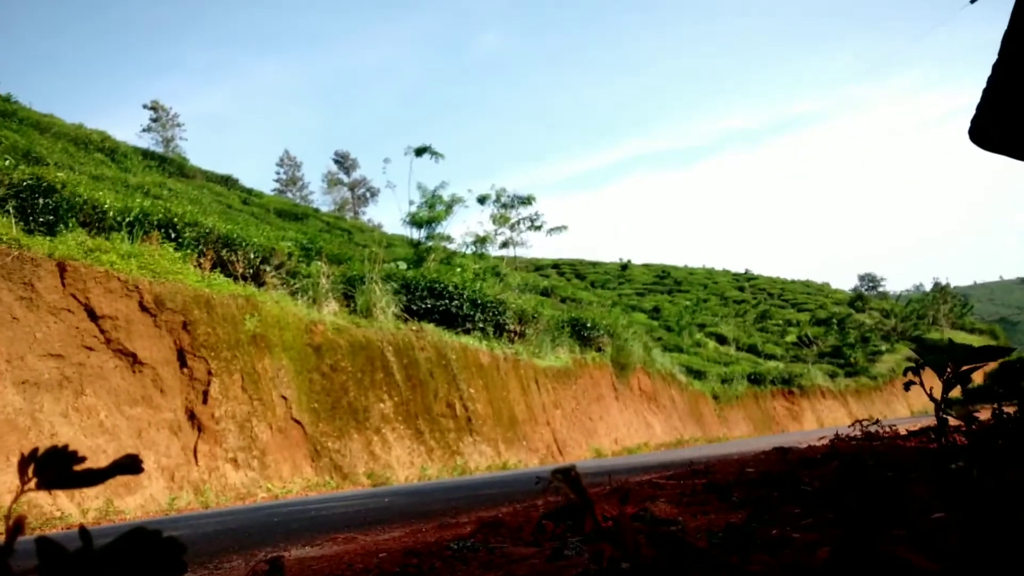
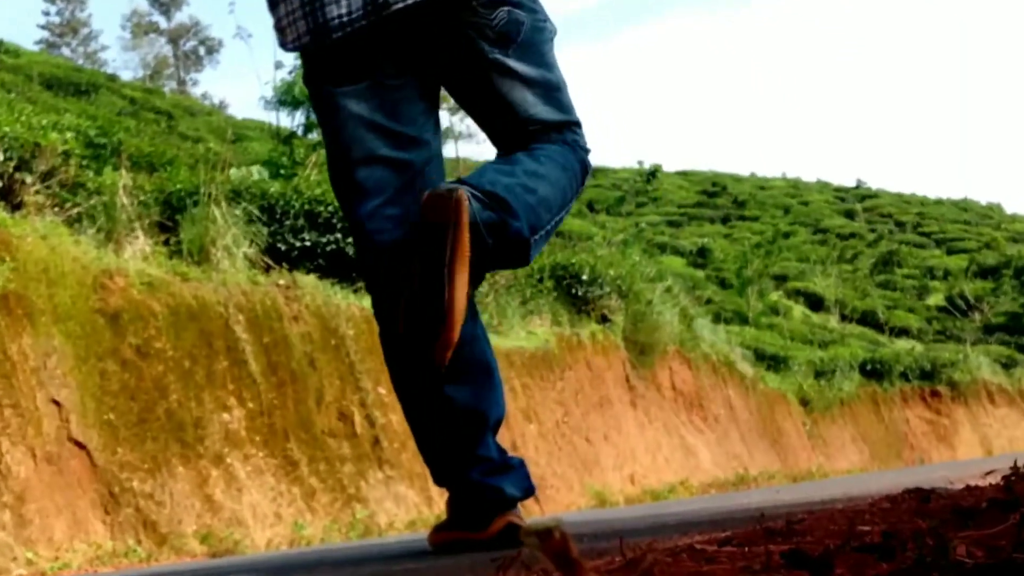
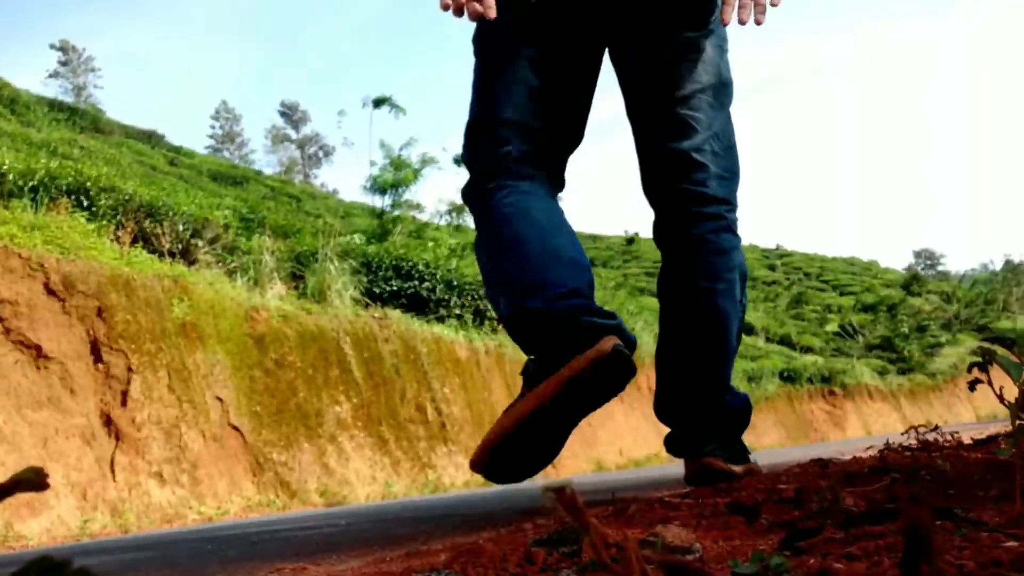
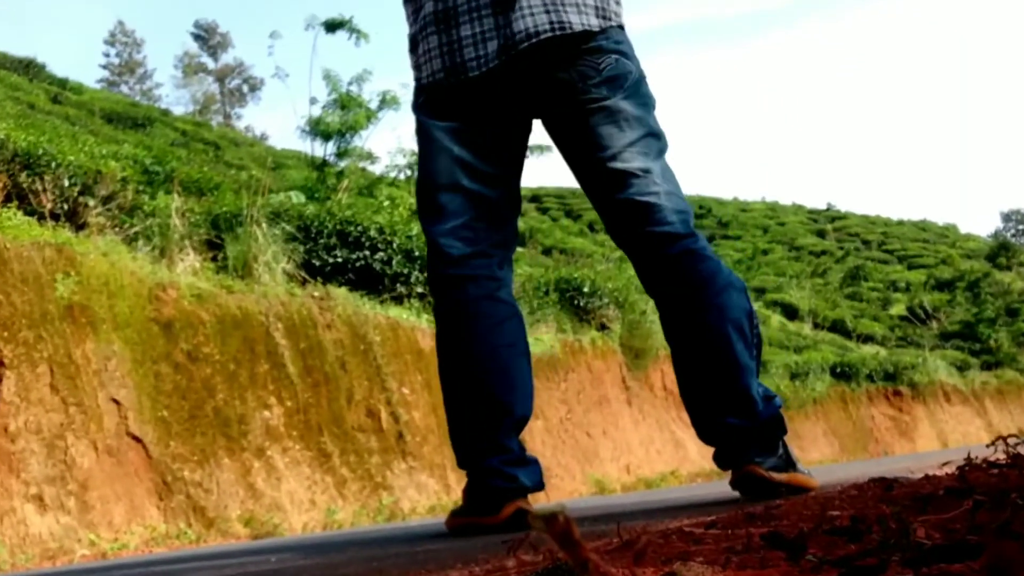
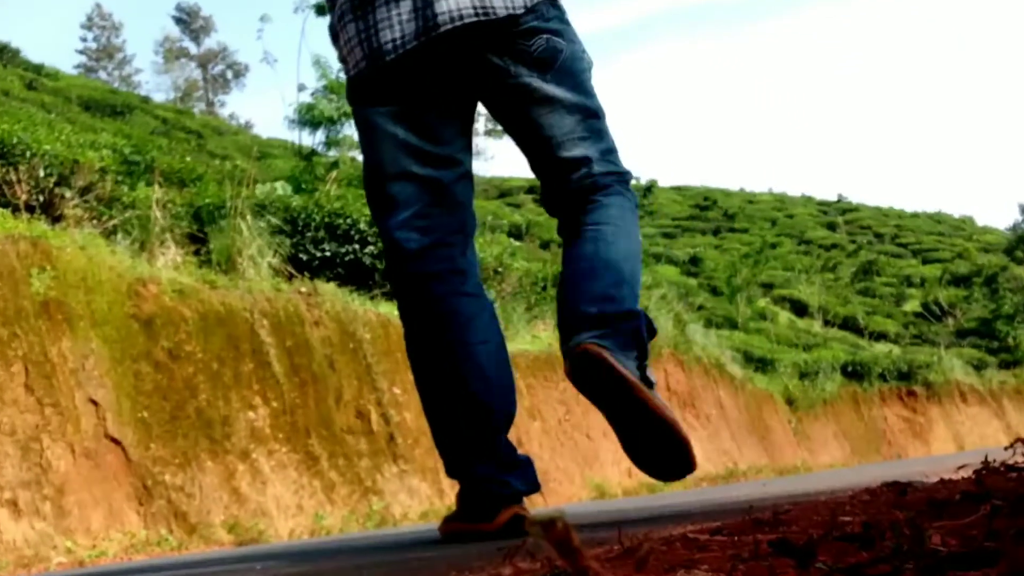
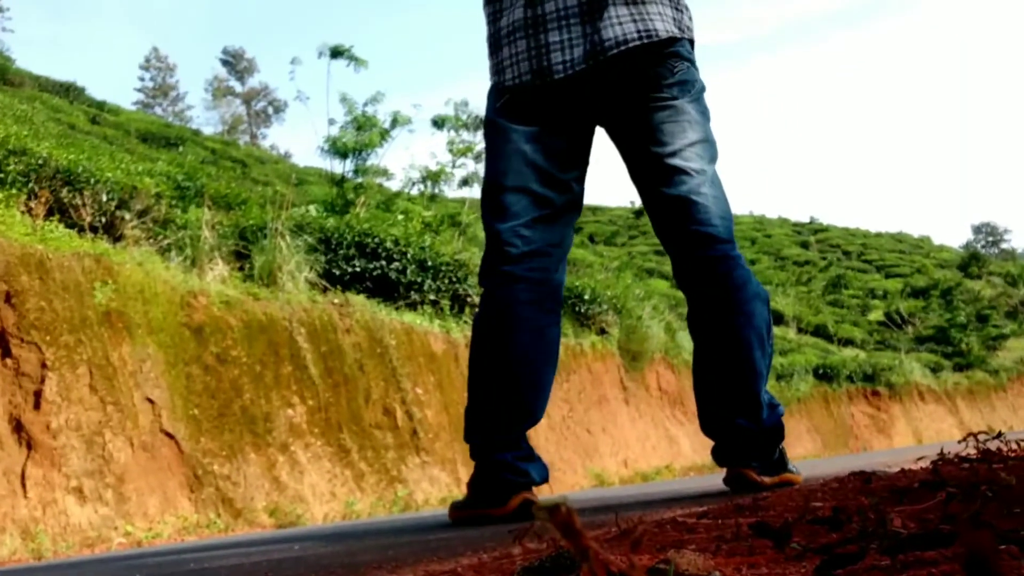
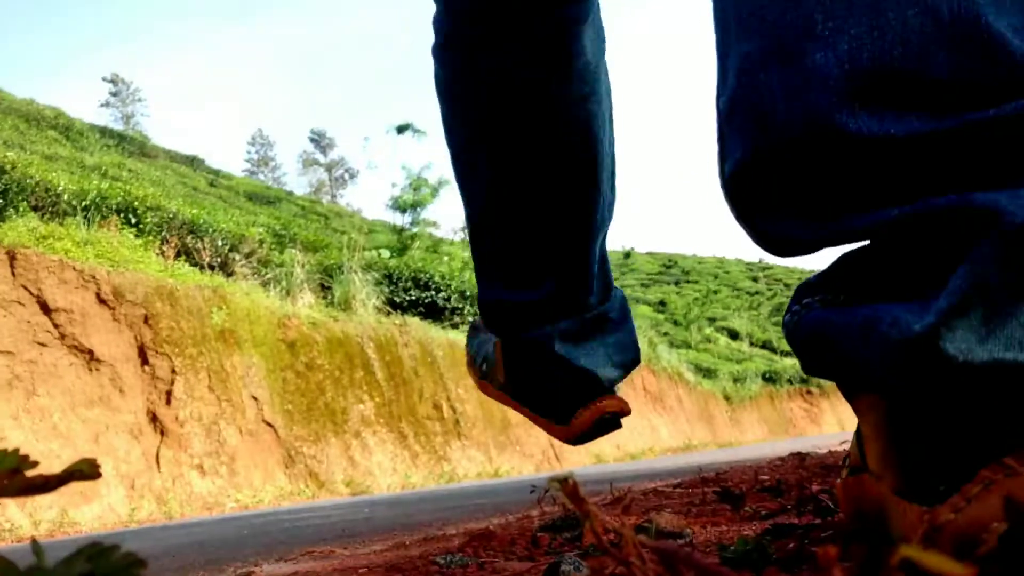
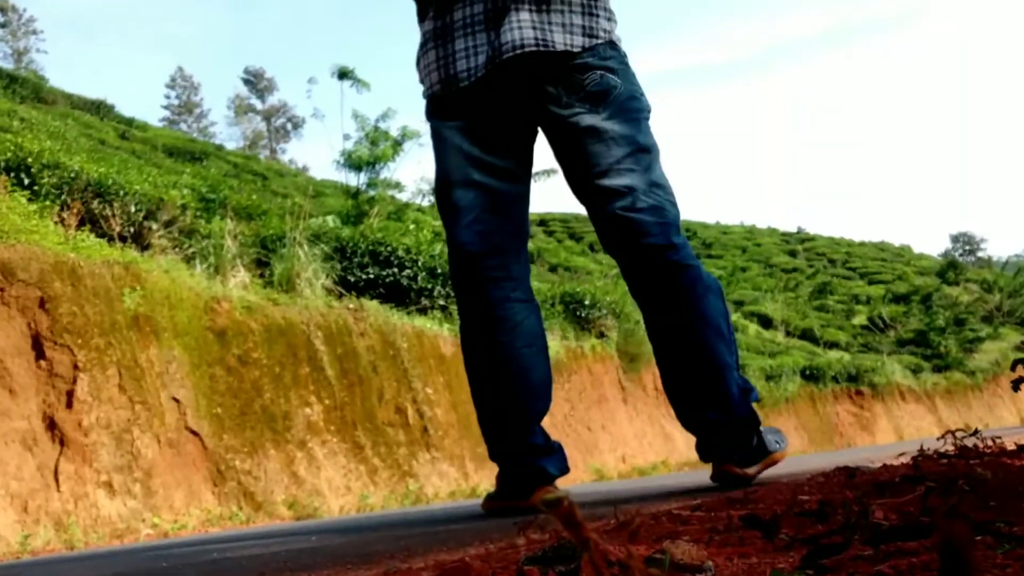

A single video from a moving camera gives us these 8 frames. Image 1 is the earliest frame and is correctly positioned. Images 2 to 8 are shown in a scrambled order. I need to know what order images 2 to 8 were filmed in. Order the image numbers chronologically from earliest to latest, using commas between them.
7, 3, 8, 6, 4, 5, 2
